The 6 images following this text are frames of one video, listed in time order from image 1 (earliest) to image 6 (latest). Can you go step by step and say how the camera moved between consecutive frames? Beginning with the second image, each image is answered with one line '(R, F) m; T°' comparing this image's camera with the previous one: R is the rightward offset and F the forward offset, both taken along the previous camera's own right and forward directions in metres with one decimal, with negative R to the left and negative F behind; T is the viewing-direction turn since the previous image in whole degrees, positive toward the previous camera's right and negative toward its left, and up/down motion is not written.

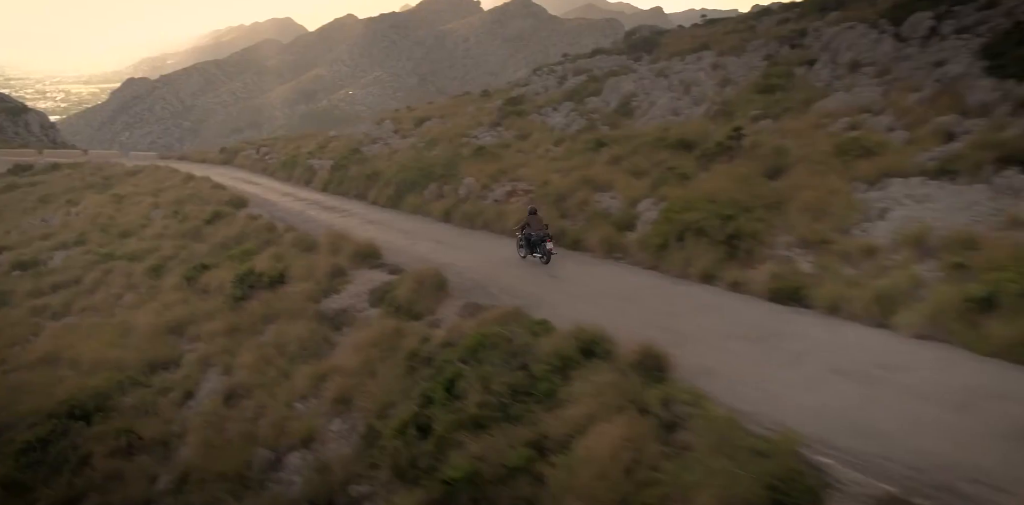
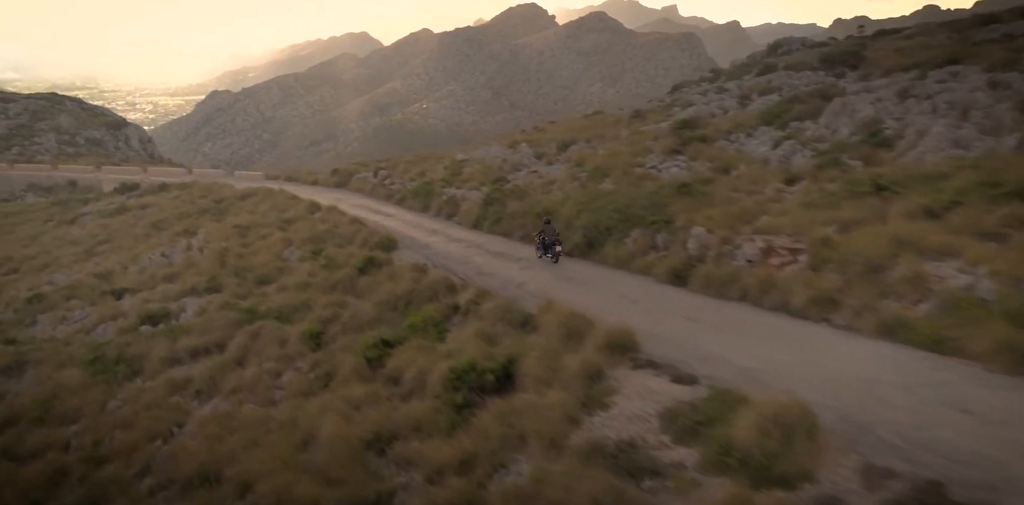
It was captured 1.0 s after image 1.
(-3.8, +3.9) m; -5°
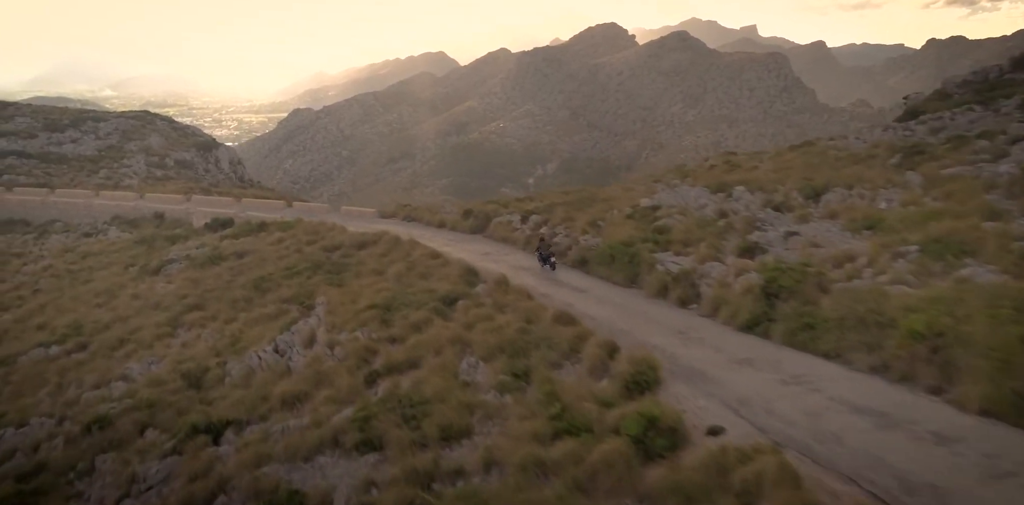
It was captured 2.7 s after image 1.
(-4.8, +7.9) m; -5°
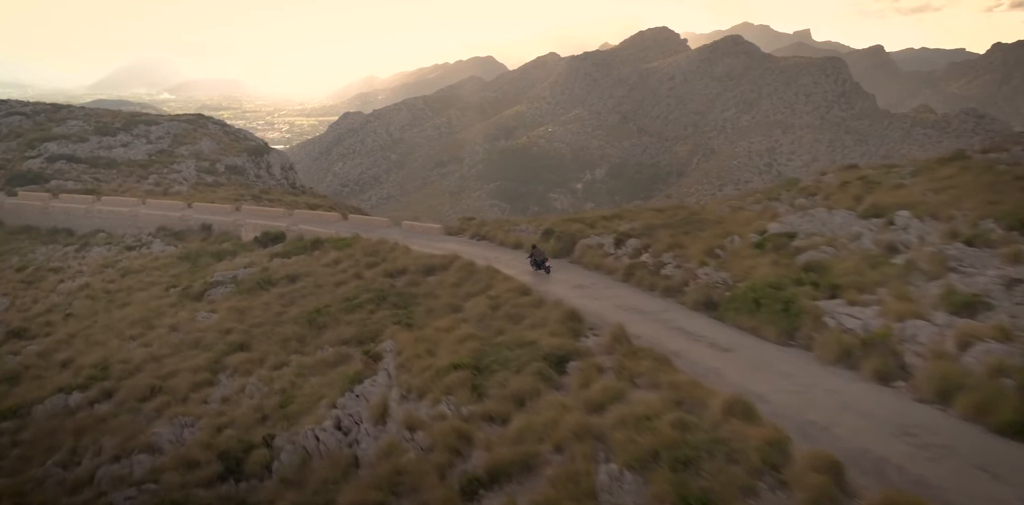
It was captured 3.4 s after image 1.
(-1.7, +4.2) m; -4°
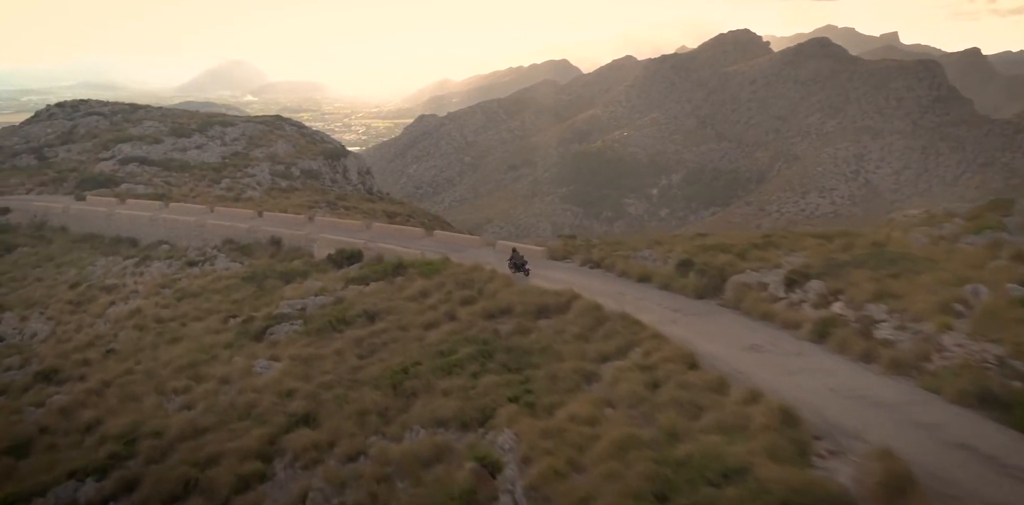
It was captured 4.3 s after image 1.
(-1.9, +5.5) m; -6°
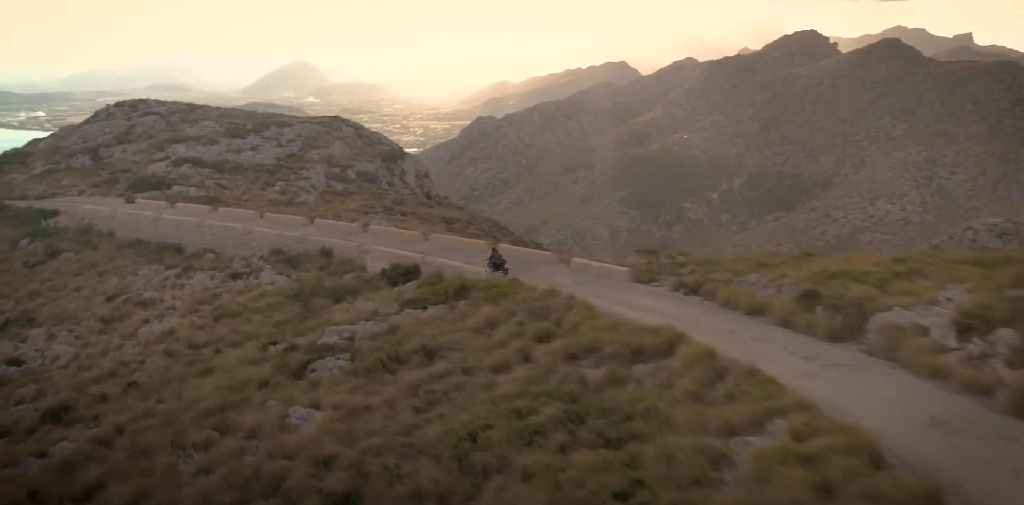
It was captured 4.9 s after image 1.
(-0.9, +3.6) m; -4°
